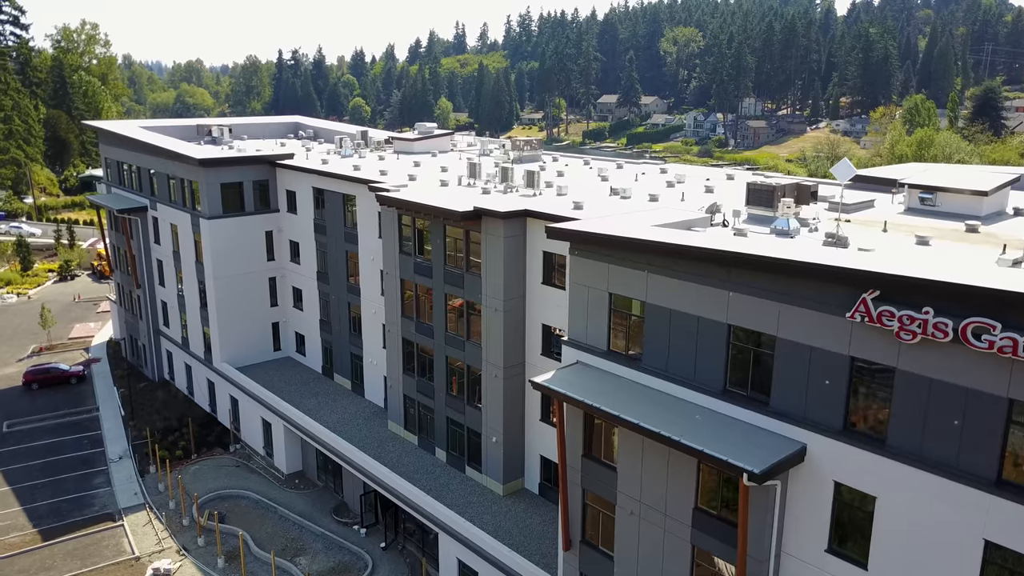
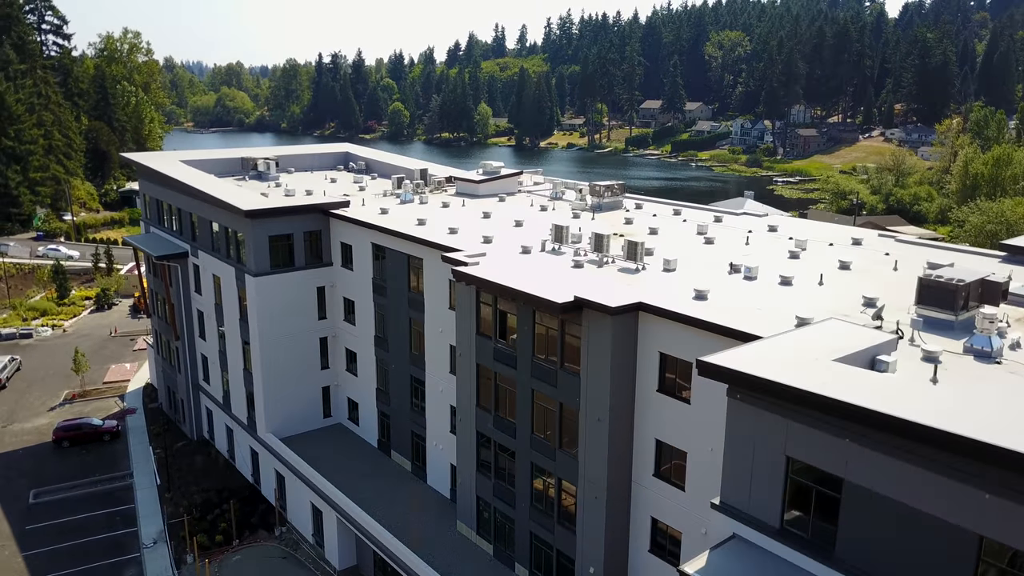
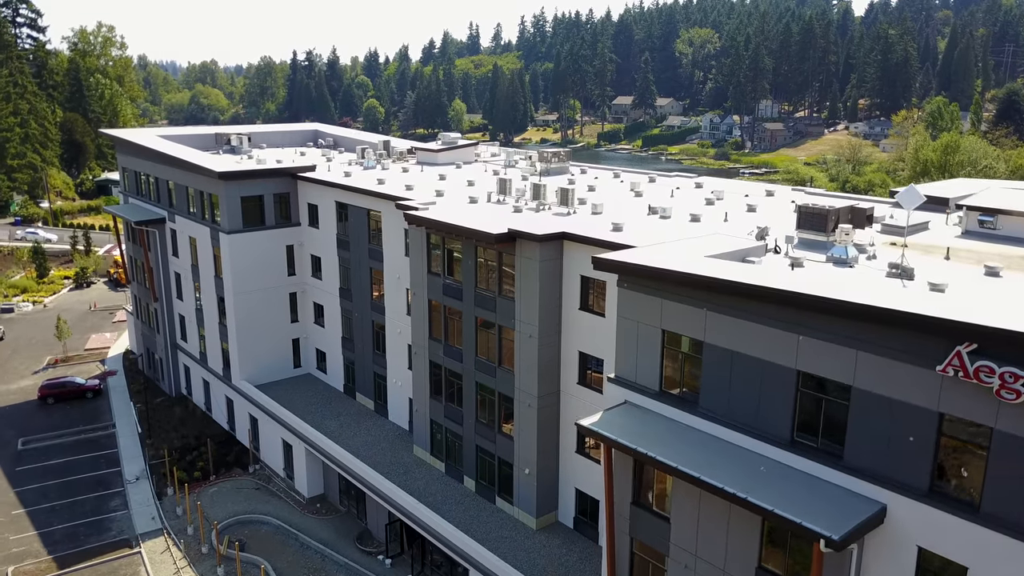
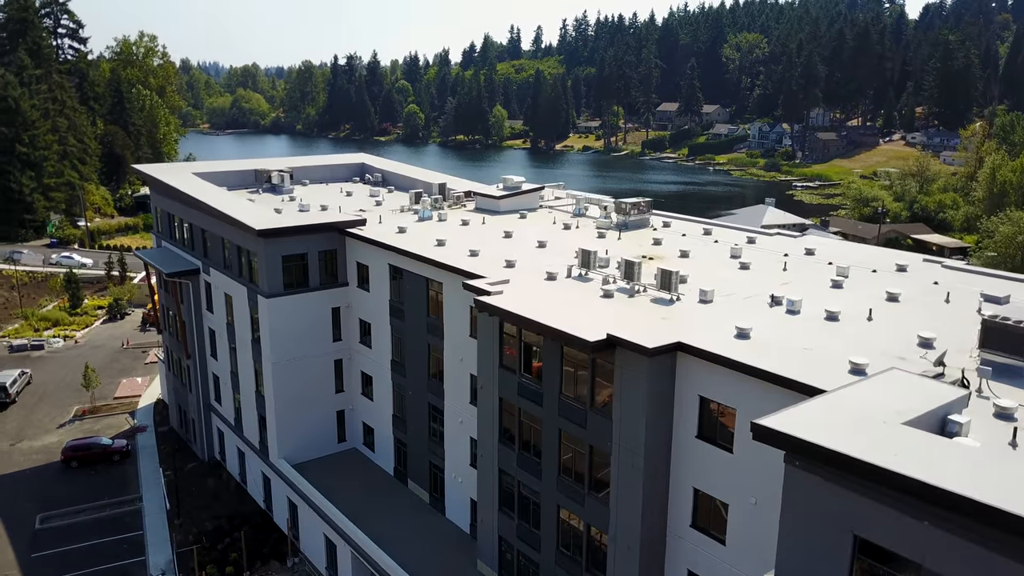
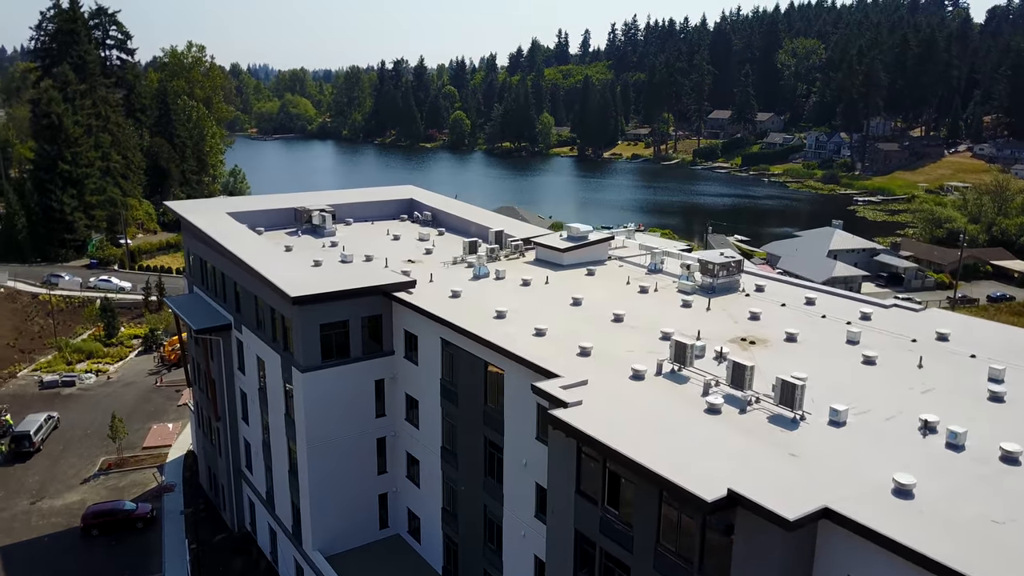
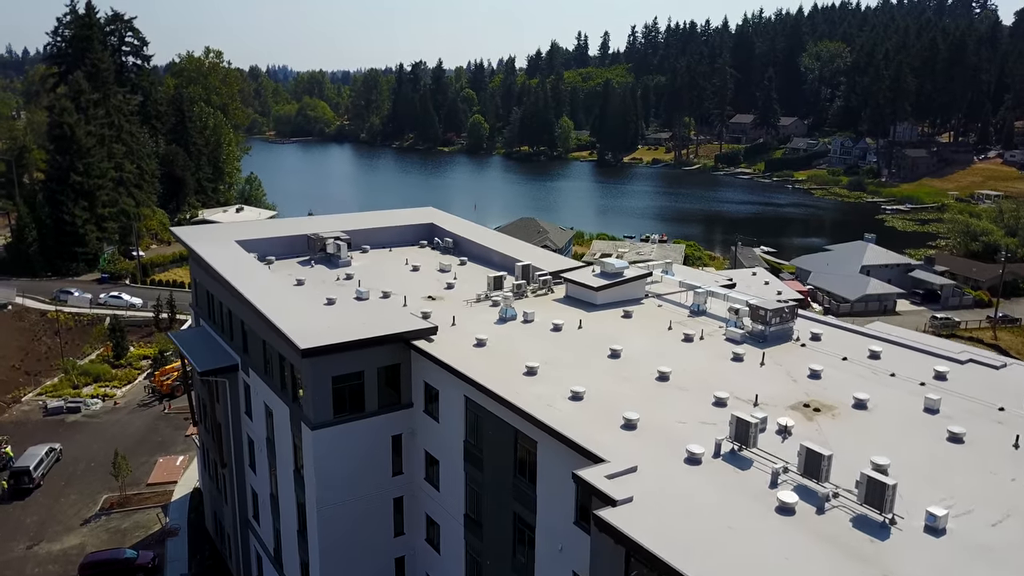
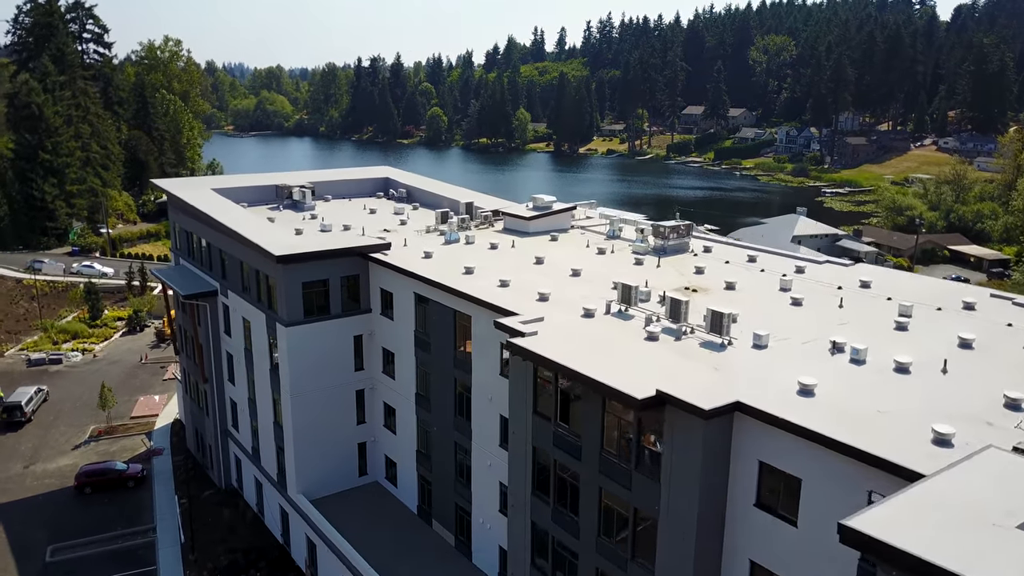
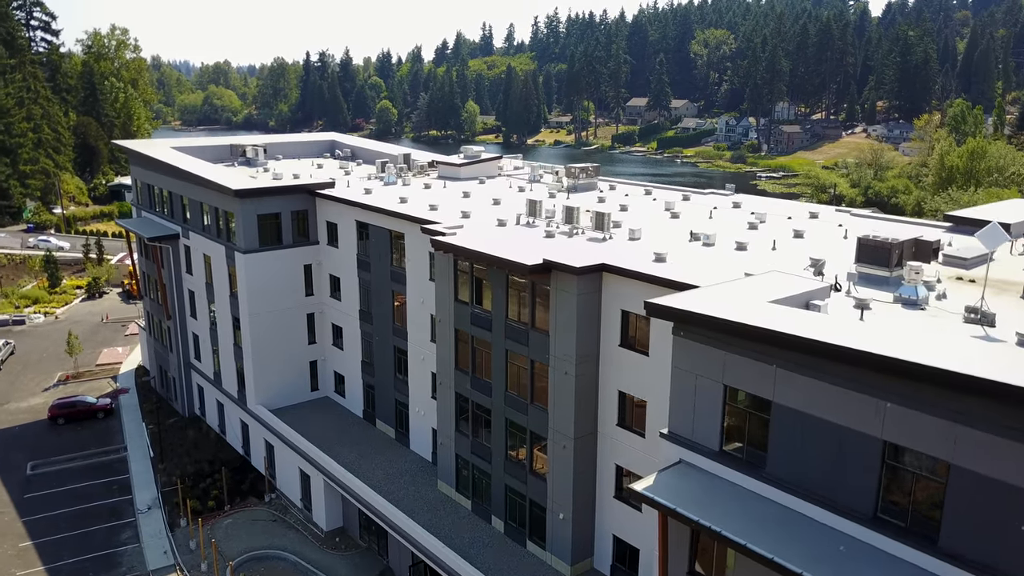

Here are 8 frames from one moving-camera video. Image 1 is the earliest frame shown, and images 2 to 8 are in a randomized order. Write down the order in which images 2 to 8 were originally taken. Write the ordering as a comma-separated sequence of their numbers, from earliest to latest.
3, 8, 2, 4, 7, 5, 6
